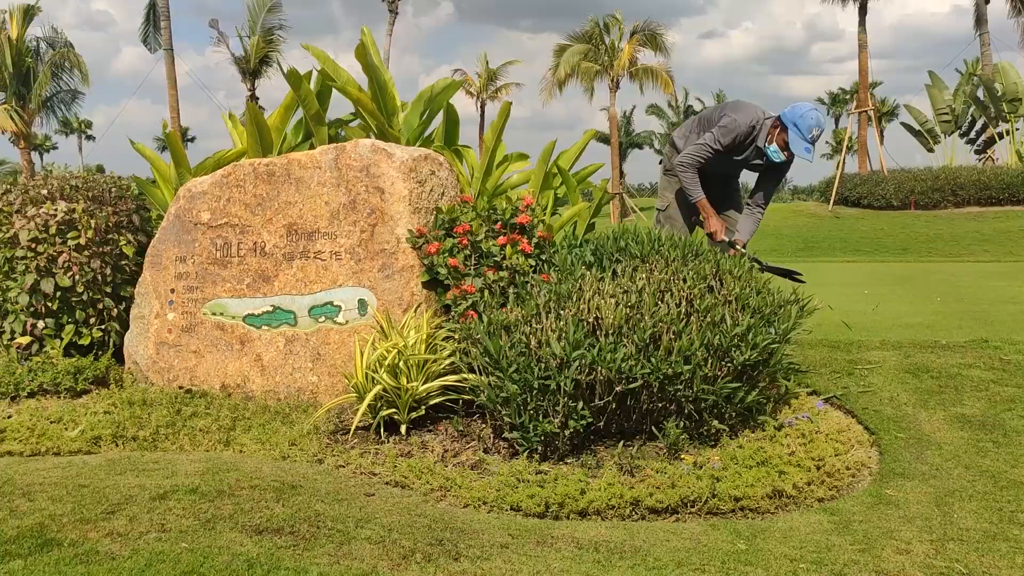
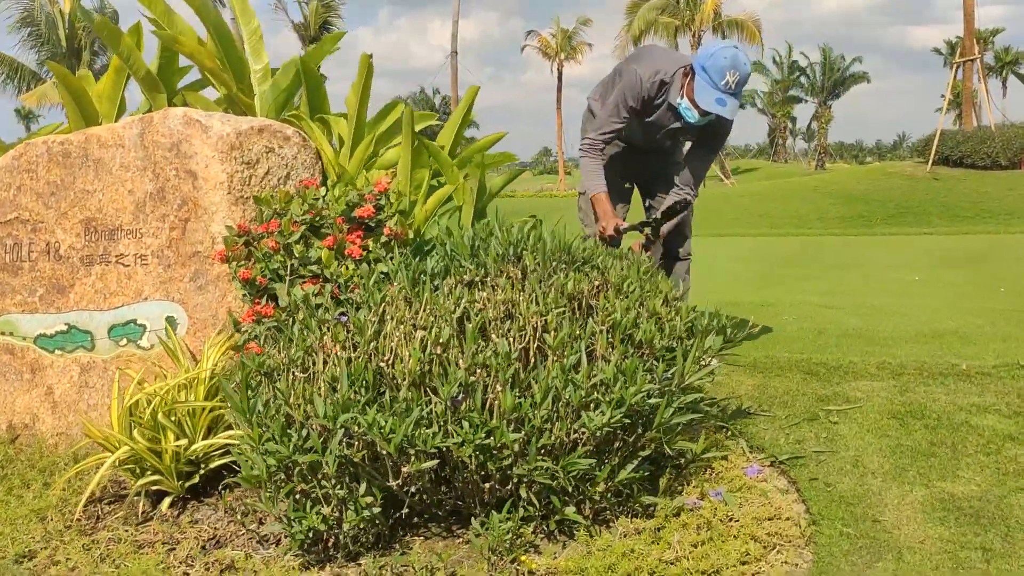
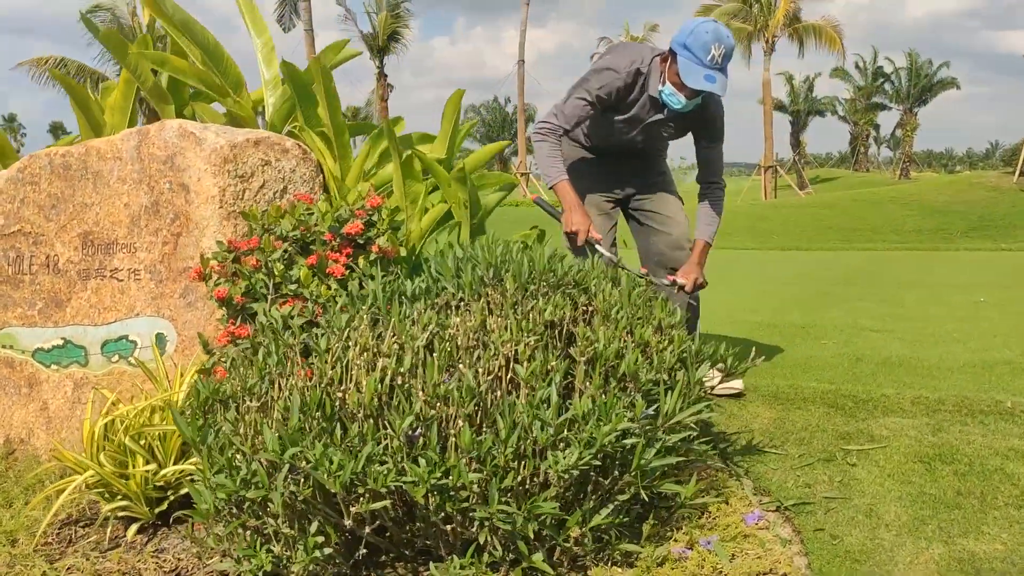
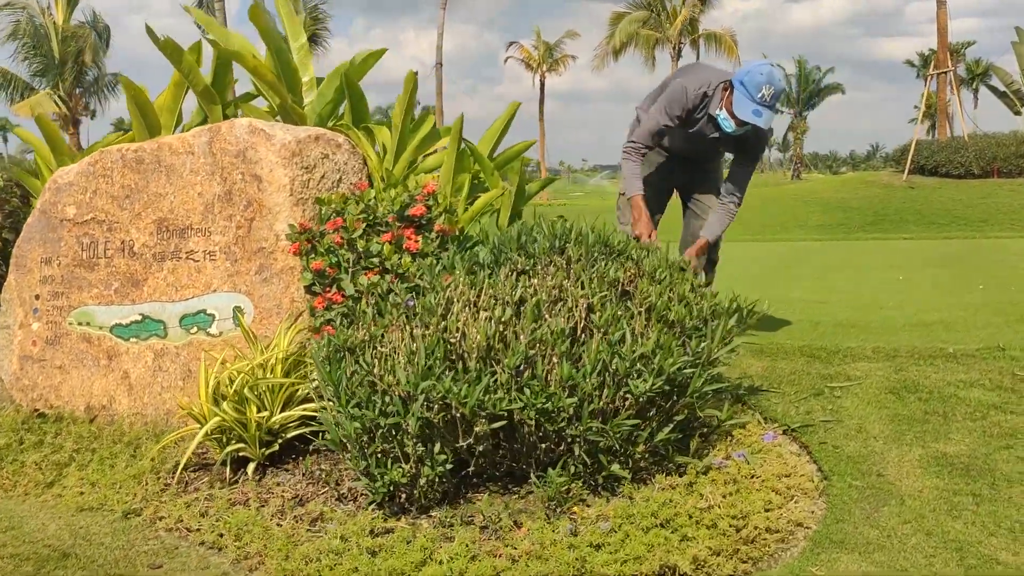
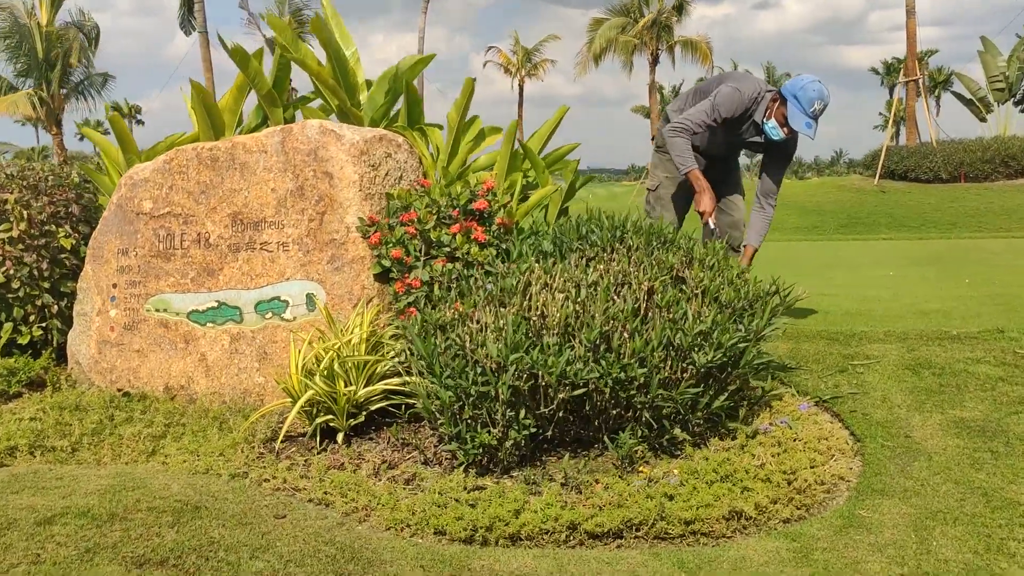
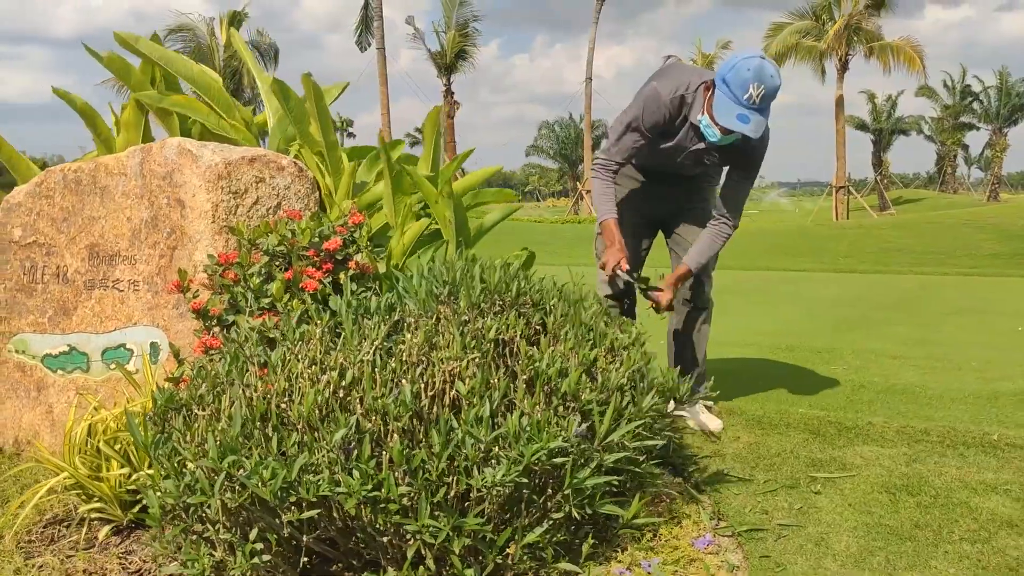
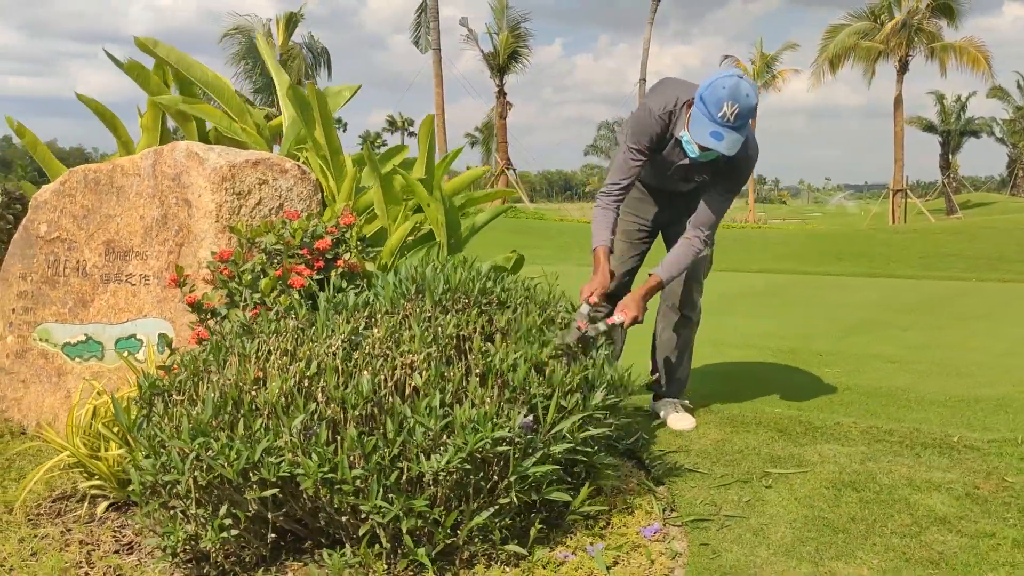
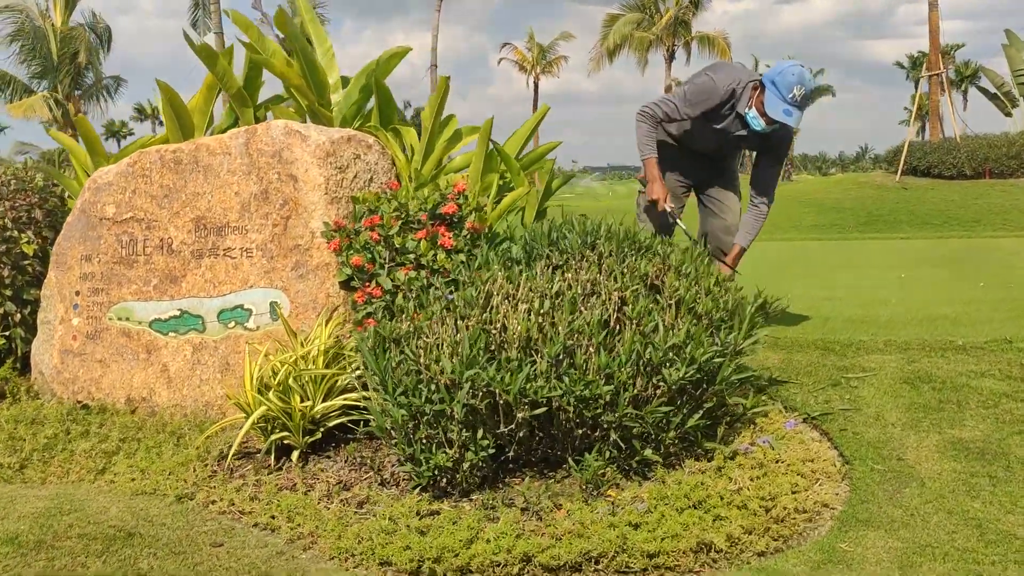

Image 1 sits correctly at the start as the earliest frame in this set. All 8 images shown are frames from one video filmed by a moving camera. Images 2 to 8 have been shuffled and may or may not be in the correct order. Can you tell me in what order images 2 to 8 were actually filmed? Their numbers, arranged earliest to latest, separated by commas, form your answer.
5, 8, 4, 2, 3, 6, 7
